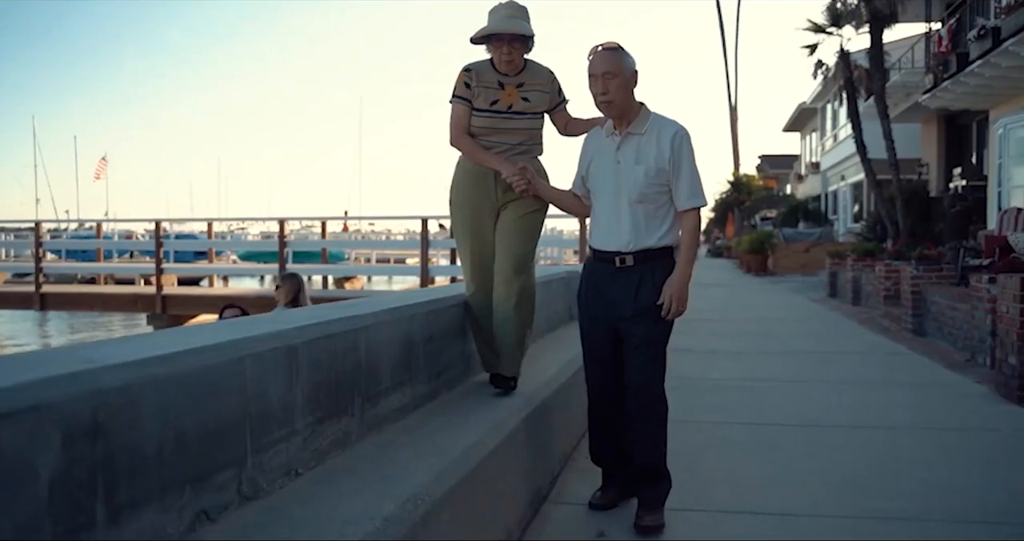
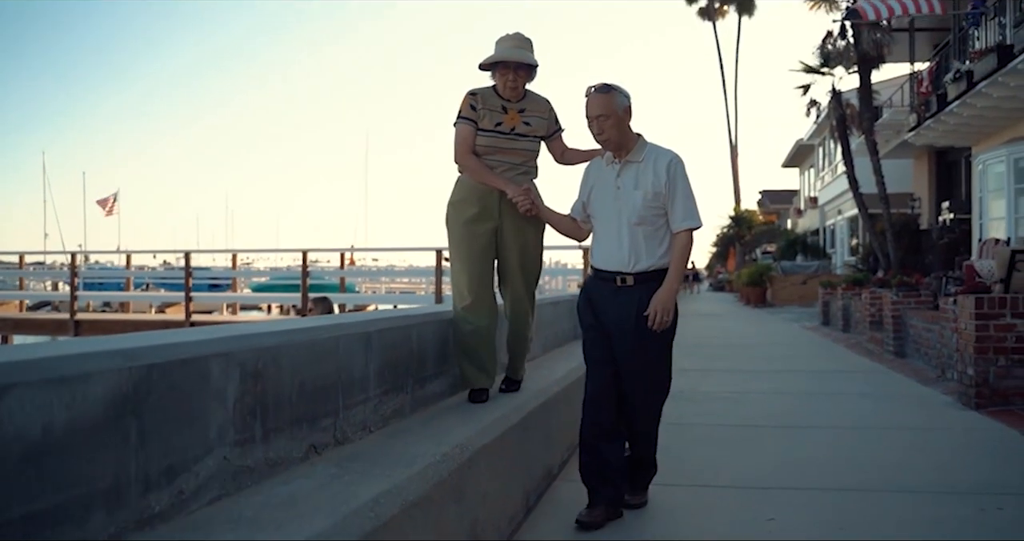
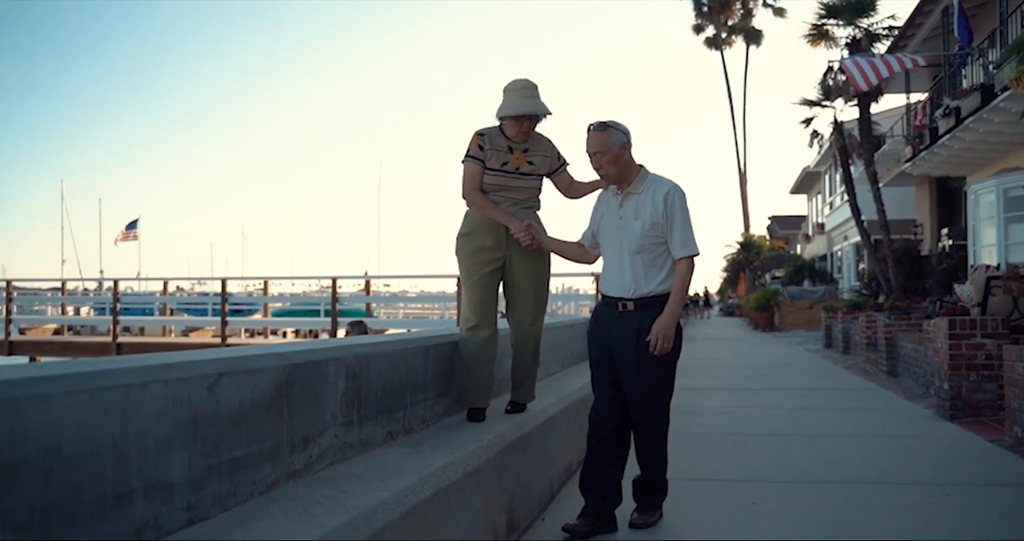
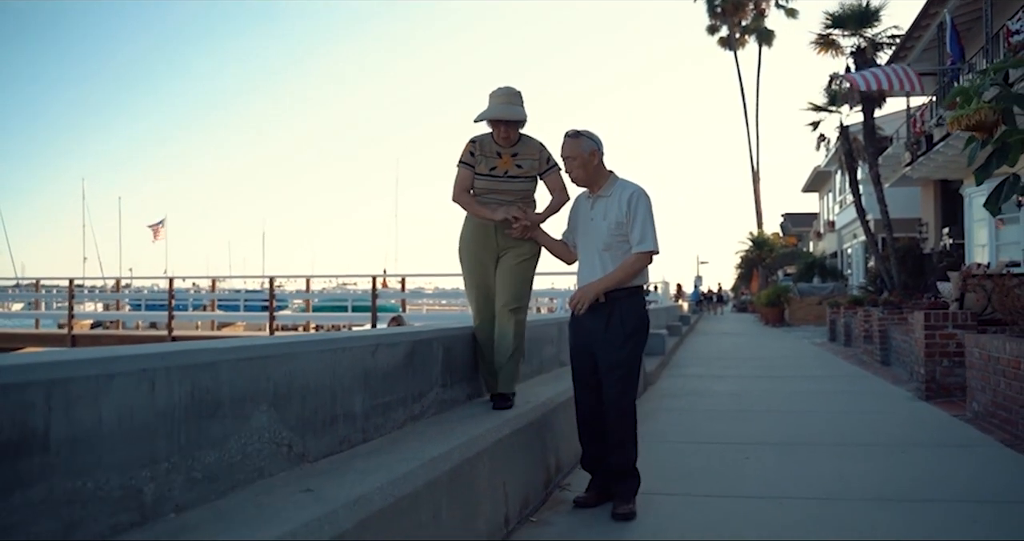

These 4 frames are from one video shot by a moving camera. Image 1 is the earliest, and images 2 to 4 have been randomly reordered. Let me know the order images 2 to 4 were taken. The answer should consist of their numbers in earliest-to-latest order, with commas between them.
2, 3, 4
